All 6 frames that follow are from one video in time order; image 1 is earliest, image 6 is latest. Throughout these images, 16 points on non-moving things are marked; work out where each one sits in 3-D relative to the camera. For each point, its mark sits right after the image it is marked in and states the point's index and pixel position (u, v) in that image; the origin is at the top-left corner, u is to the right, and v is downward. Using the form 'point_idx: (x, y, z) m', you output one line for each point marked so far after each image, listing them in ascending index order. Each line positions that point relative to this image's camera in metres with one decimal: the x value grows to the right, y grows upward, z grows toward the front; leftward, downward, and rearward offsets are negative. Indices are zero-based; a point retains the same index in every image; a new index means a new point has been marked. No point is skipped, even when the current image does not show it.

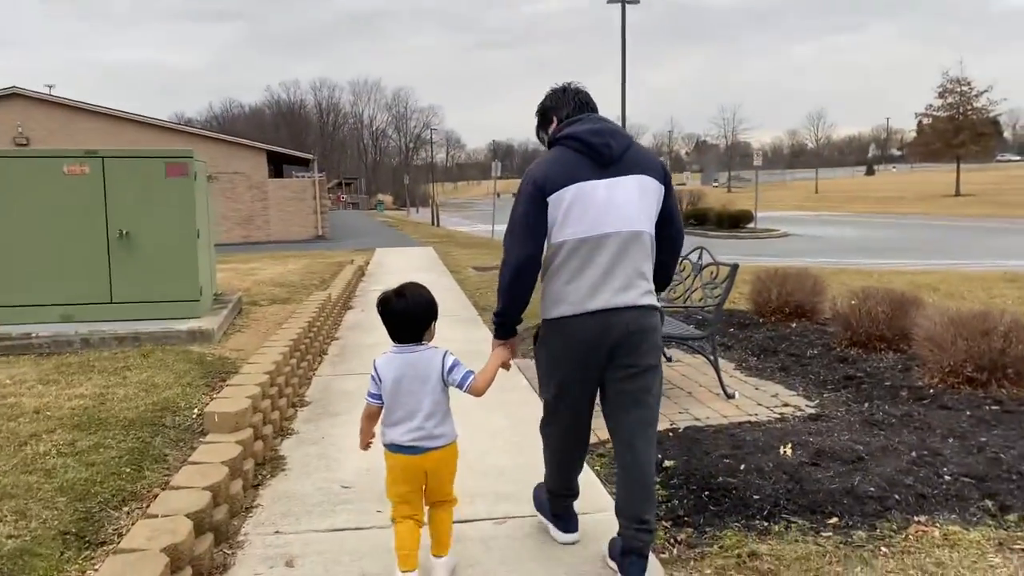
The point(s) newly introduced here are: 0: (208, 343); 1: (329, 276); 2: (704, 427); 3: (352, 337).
0: (-2.3, -0.4, +6.3) m
1: (-2.8, +0.2, +12.7) m
2: (+1.0, -0.7, +4.4) m
3: (-1.5, -0.5, +7.9) m
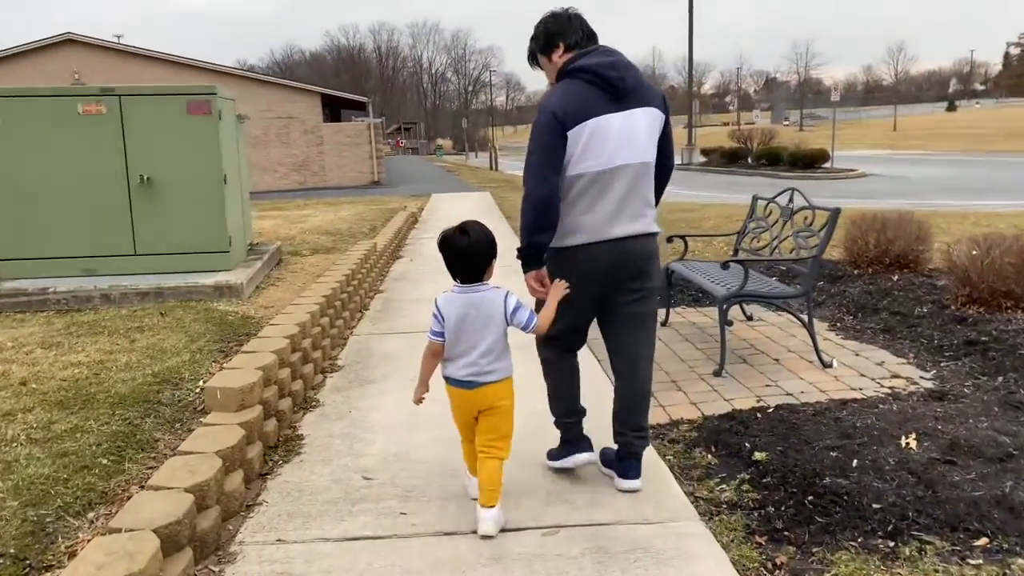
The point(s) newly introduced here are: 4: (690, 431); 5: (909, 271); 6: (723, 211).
0: (-1.9, -0.1, +5.7) m
1: (-1.9, +0.9, +12.1) m
2: (+1.2, -0.5, +3.6) m
3: (-1.0, 0.0, +7.3) m
4: (+0.7, -0.6, +3.5) m
5: (+2.8, +0.1, +5.9) m
6: (+3.5, +1.3, +13.9) m
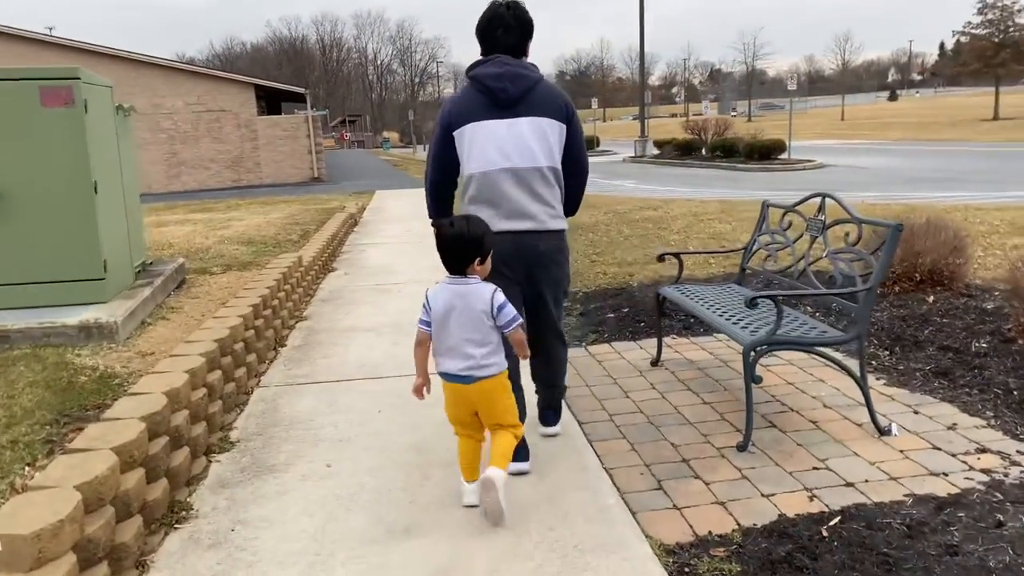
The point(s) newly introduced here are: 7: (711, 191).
0: (-2.1, -0.3, +4.5) m
1: (-2.6, +0.8, +10.8) m
2: (+1.1, -0.7, +2.5) m
3: (-1.4, -0.2, +6.1) m
4: (+0.6, -0.8, +2.4) m
5: (+2.5, 0.0, +4.8) m
6: (+2.7, +1.2, +13.0) m
7: (+4.4, +2.2, +18.7) m
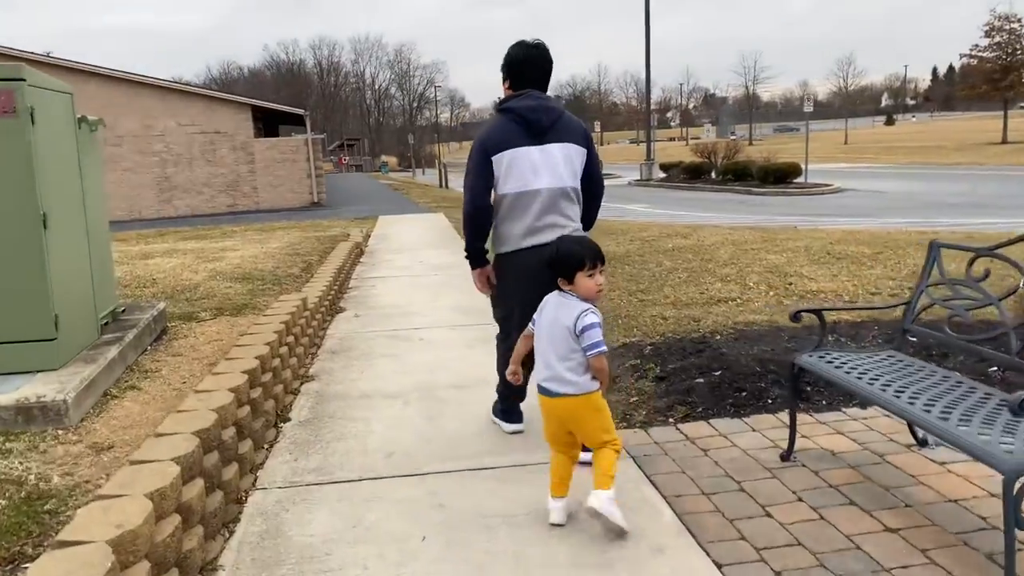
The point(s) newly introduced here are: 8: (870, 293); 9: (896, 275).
0: (-1.8, -0.6, +3.3) m
1: (-2.3, +0.3, +9.8) m
2: (+1.4, -0.9, +1.4) m
3: (-1.0, -0.5, +5.0) m
4: (+0.9, -1.0, +1.3) m
5: (+2.8, -0.3, +3.8) m
6: (+3.0, +0.7, +11.9) m
7: (+4.6, +1.5, +17.7) m
8: (+2.8, 0.0, +6.7) m
9: (+3.4, +0.1, +7.5) m
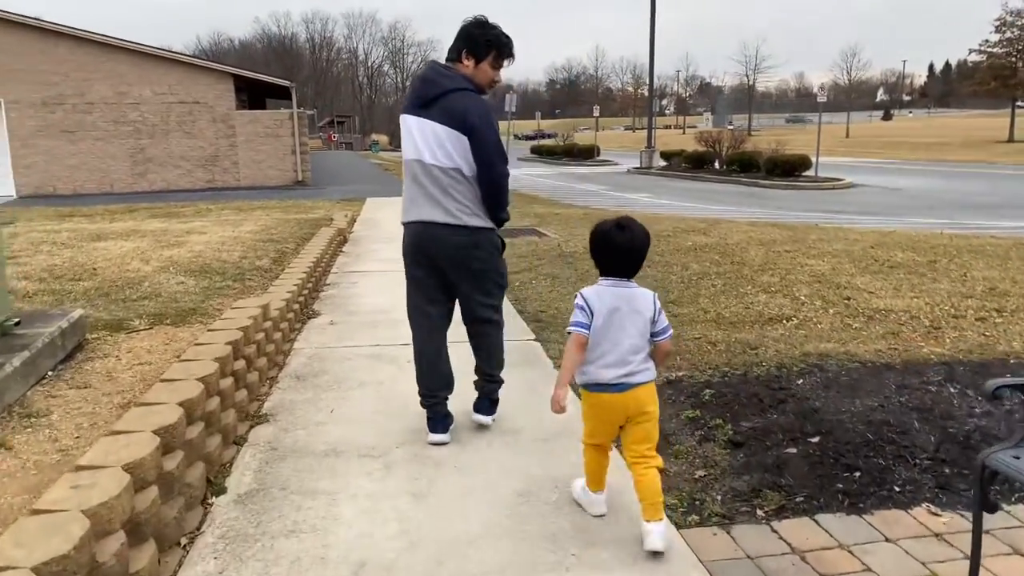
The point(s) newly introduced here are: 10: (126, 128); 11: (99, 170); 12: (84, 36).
0: (-1.7, -0.6, +2.2) m
1: (-2.2, +0.4, +8.6) m
2: (+1.5, -1.1, +0.3) m
3: (-1.0, -0.6, +3.8) m
4: (+1.1, -1.2, +0.2) m
5: (+2.9, -0.5, +2.6) m
6: (+3.0, +0.7, +10.8) m
7: (+4.6, +1.5, +16.5) m
8: (+2.9, -0.2, +5.5) m
9: (+3.5, 0.0, +6.4) m
10: (-9.0, +3.7, +19.7) m
11: (-9.6, +2.7, +19.6) m
12: (-9.6, +5.7, +19.0) m
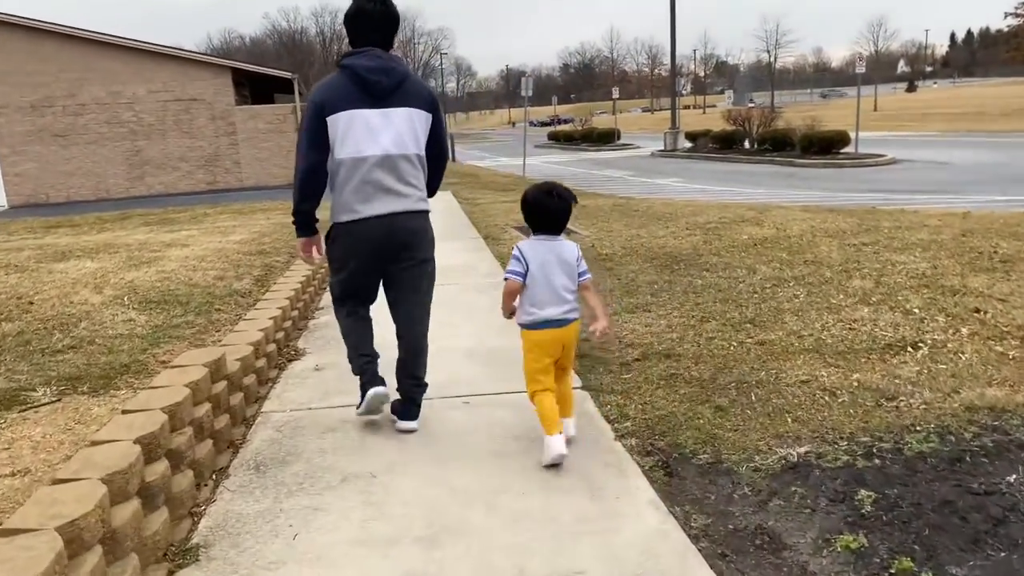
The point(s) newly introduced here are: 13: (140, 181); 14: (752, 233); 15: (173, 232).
0: (-1.6, -0.9, +0.9) m
1: (-2.0, +0.2, +7.3) m
2: (+1.6, -1.3, -1.0) m
3: (-0.8, -0.8, +2.6) m
4: (+1.1, -1.4, -1.1) m
5: (+3.0, -0.6, +1.3) m
6: (+3.3, +0.7, +9.4) m
7: (+5.0, +1.7, +15.1) m
8: (+3.1, -0.2, +4.2) m
9: (+3.7, 0.0, +5.0) m
10: (-8.6, +3.5, +18.5) m
11: (-9.2, +2.5, +18.5) m
12: (-9.3, +5.4, +17.9) m
13: (-8.3, +2.4, +18.8) m
14: (+2.5, +0.6, +8.7) m
15: (-4.3, +0.7, +10.7) m
